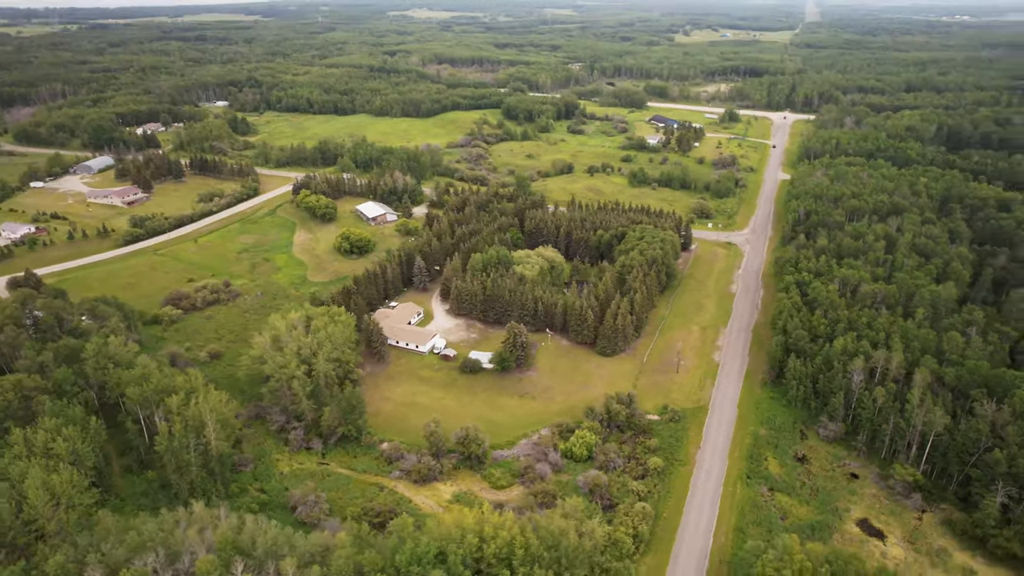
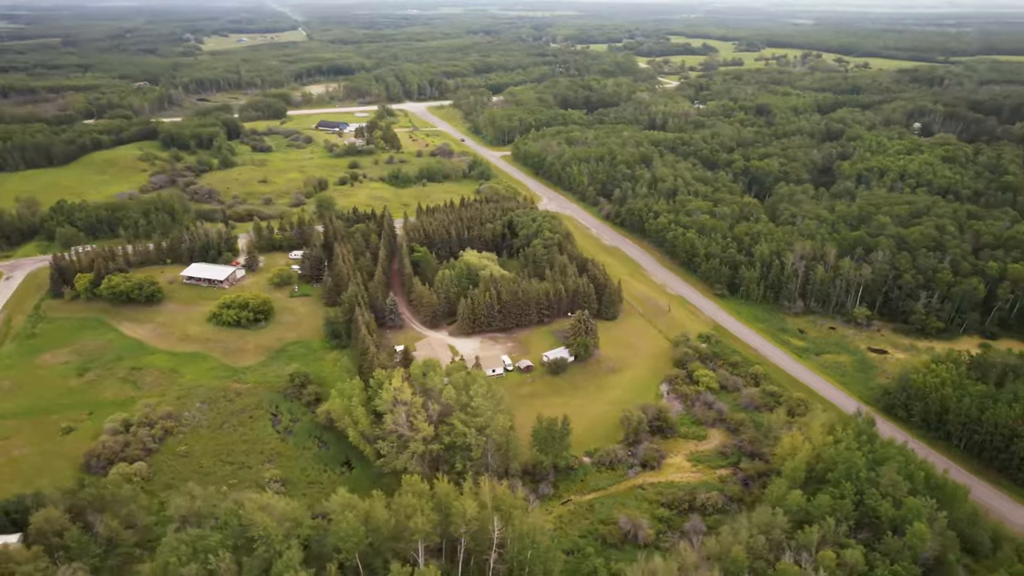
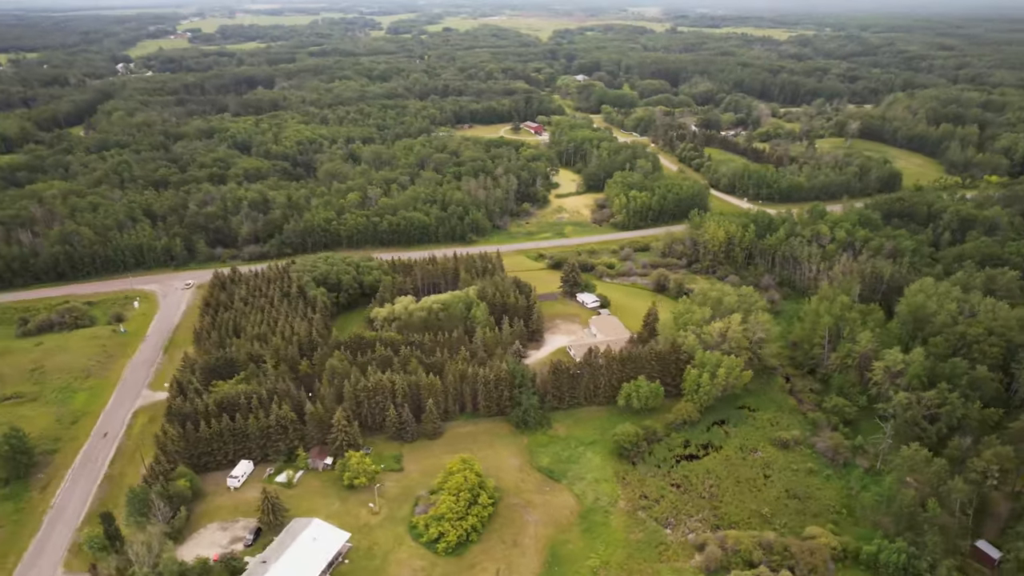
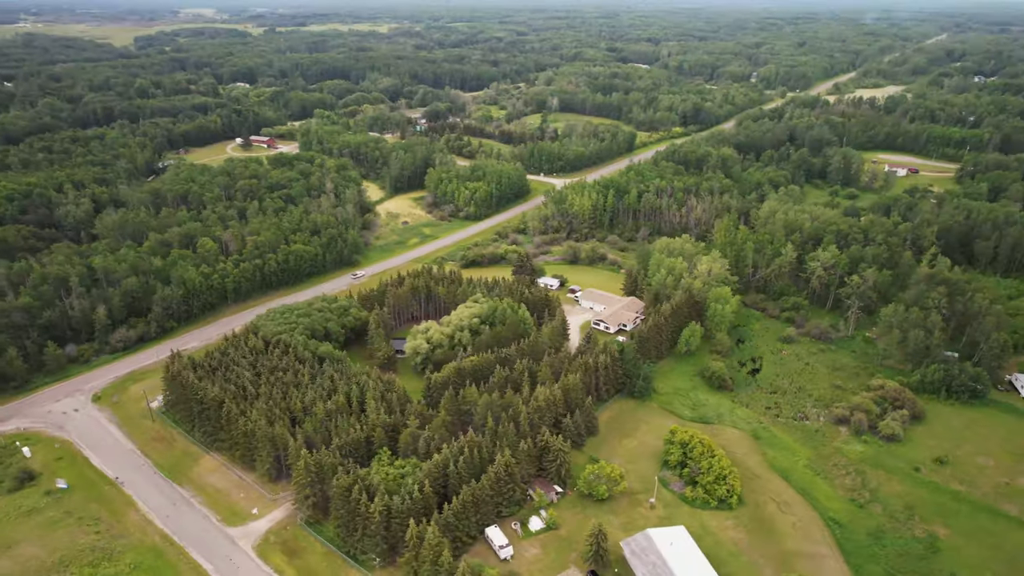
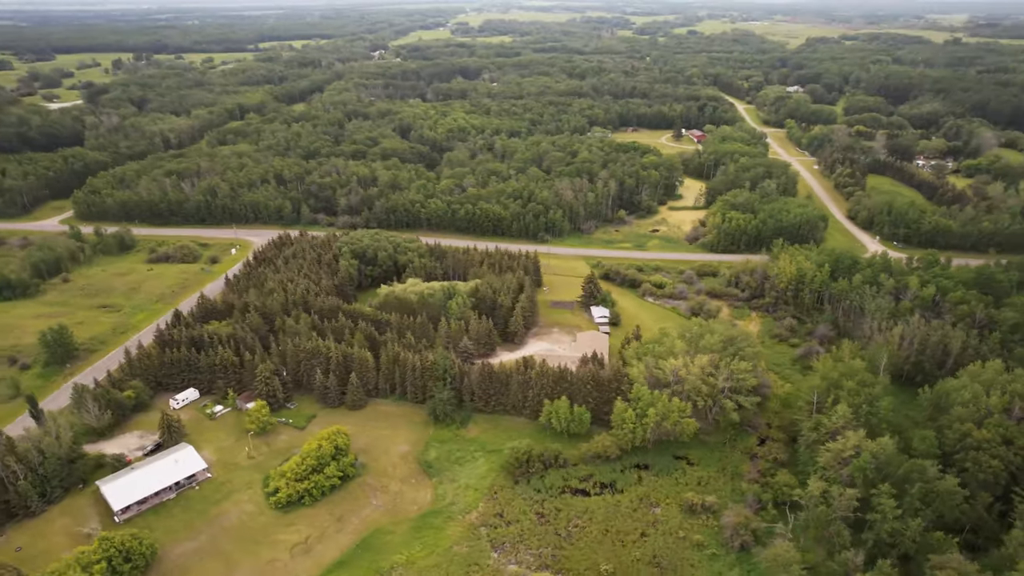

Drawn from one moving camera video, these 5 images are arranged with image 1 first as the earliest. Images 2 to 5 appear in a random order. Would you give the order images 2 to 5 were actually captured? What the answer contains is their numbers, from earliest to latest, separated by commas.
2, 5, 3, 4
